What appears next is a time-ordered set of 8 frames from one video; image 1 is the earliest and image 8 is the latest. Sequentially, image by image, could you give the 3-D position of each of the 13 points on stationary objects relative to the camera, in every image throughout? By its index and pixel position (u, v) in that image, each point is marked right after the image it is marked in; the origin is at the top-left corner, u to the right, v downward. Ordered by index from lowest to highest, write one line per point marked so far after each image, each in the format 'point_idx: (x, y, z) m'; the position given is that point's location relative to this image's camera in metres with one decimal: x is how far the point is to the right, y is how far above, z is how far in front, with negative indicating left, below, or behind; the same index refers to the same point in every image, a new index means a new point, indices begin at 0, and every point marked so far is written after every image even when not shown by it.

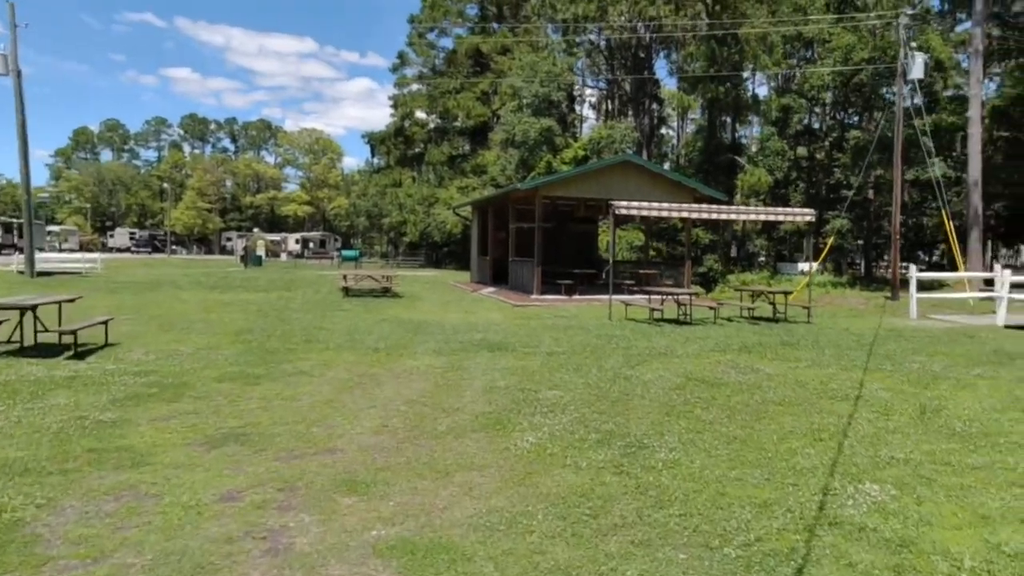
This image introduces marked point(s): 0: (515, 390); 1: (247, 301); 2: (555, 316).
0: (0.0, -0.8, +7.1) m
1: (-4.8, -0.2, +18.4) m
2: (+0.6, -0.4, +14.0) m
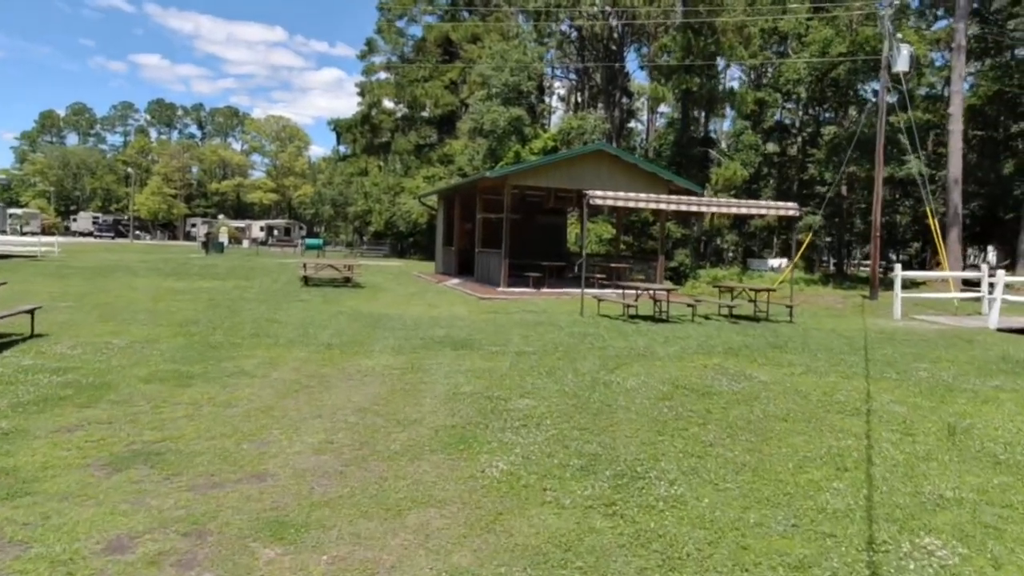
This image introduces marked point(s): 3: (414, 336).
0: (-0.2, -0.7, +6.3) m
1: (-5.4, 0.0, +17.5) m
2: (+0.2, -0.3, +13.2) m
3: (-1.0, -0.5, +10.3) m
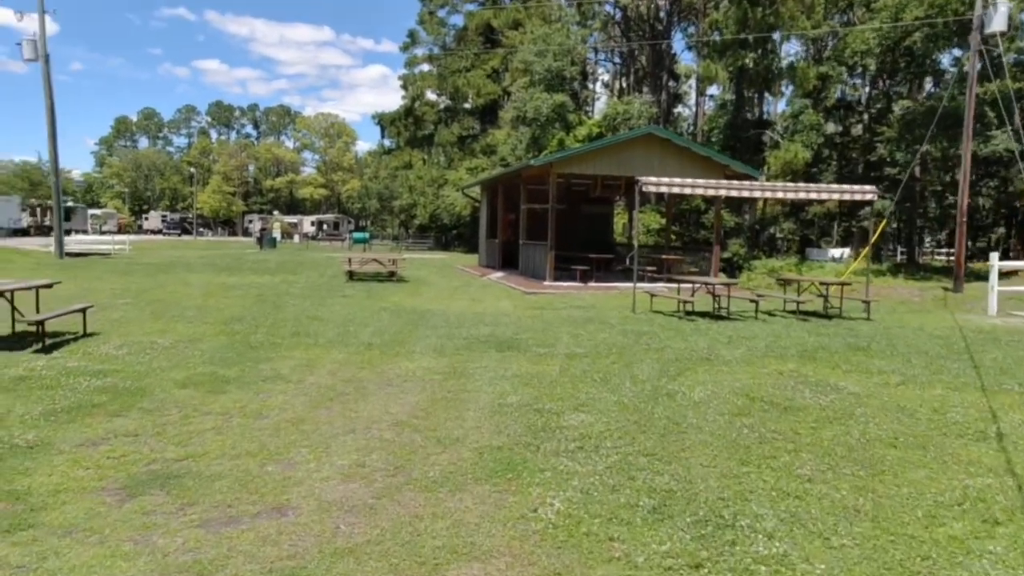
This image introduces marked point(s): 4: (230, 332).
0: (+0.1, -0.7, +5.6) m
1: (-4.6, +0.1, +16.9) m
2: (+0.8, -0.2, +12.4) m
3: (-0.6, -0.5, +9.6) m
4: (-3.0, -0.5, +10.3) m
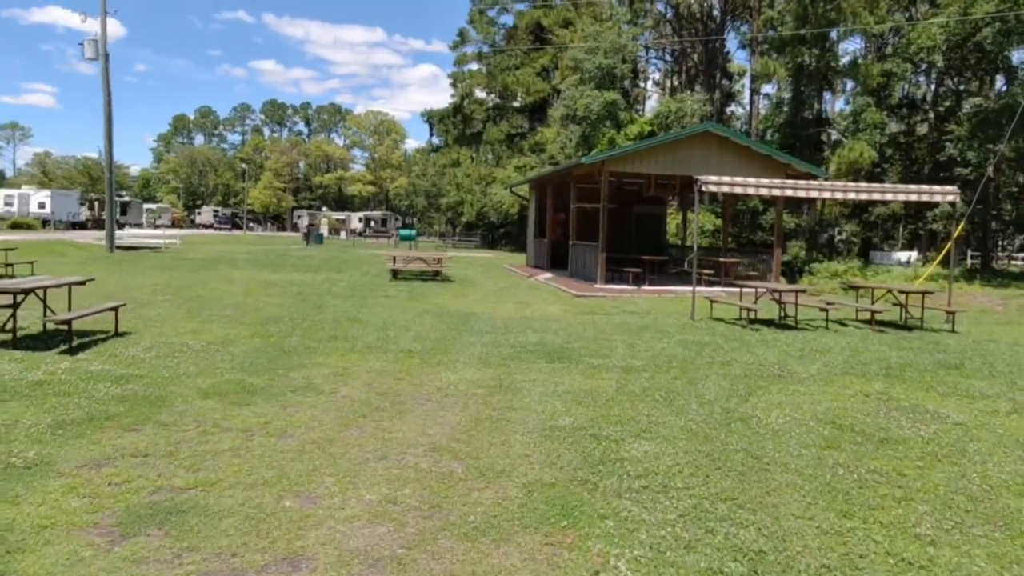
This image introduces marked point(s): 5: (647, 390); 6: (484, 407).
0: (+0.4, -0.8, +4.9) m
1: (-3.8, +0.1, +16.5) m
2: (+1.4, -0.3, +11.8) m
3: (-0.1, -0.5, +9.0) m
4: (-2.5, -0.5, +9.9) m
5: (+0.9, -0.7, +6.3) m
6: (-0.2, -0.7, +6.0) m
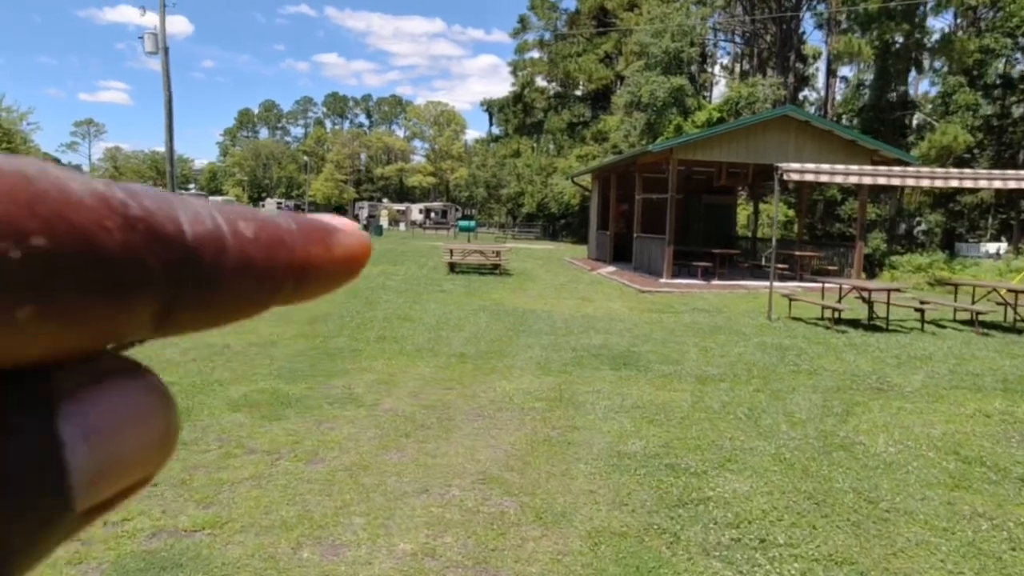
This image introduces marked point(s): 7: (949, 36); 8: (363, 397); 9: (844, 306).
0: (+0.7, -0.8, +4.2) m
1: (-2.8, +0.2, +16.0) m
2: (+2.1, -0.3, +11.0) m
3: (+0.4, -0.5, +8.3) m
4: (-1.9, -0.4, +9.3) m
5: (+1.2, -0.7, +5.6) m
6: (+0.2, -0.8, +5.3) m
7: (+8.9, +5.1, +19.9) m
8: (-1.0, -0.7, +6.3) m
9: (+3.1, -0.2, +9.0) m
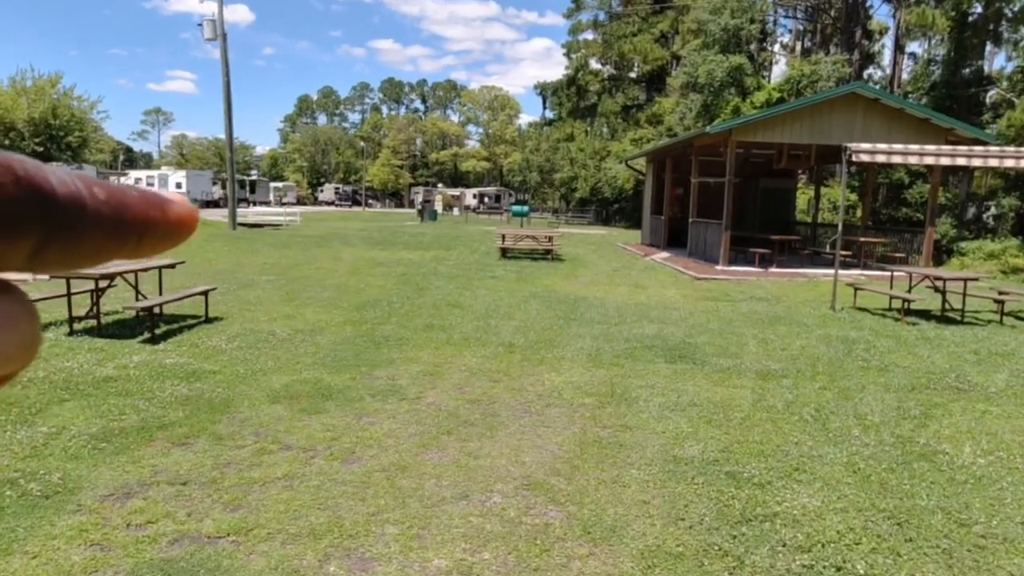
0: (+0.9, -0.8, +3.9) m
1: (-1.9, +0.4, +15.8) m
2: (+2.7, -0.1, +10.5) m
3: (+0.9, -0.4, +8.0) m
4: (-1.5, -0.3, +9.1) m
5: (+1.5, -0.6, +5.2) m
6: (+0.4, -0.7, +5.0) m
7: (+9.9, +5.3, +19.0) m
8: (-0.7, -0.6, +6.0) m
9: (+3.5, -0.1, +8.4) m
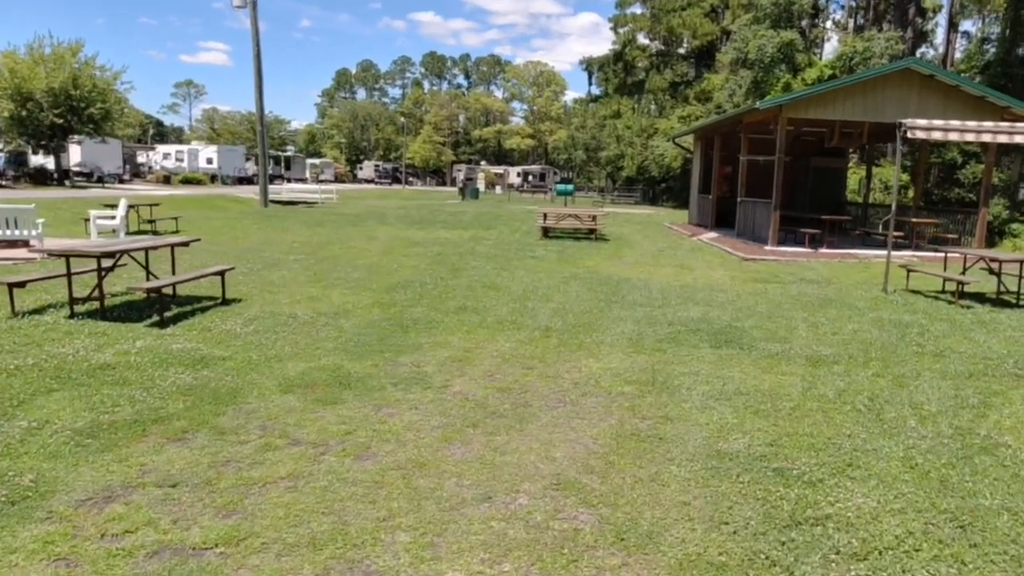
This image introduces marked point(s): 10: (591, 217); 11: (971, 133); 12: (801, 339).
0: (+1.0, -0.7, +3.5) m
1: (-1.2, +0.8, +15.6) m
2: (+3.1, +0.1, +10.1) m
3: (+1.2, -0.2, +7.6) m
4: (-1.1, -0.1, +8.8) m
5: (+1.7, -0.5, +4.8) m
6: (+0.6, -0.6, +4.7) m
7: (+10.8, +5.6, +18.1) m
8: (-0.5, -0.5, +5.7) m
9: (+3.9, +0.1, +7.9) m
10: (+1.4, +1.3, +17.0) m
11: (+4.7, +1.6, +10.1) m
12: (+2.0, -0.3, +6.5) m
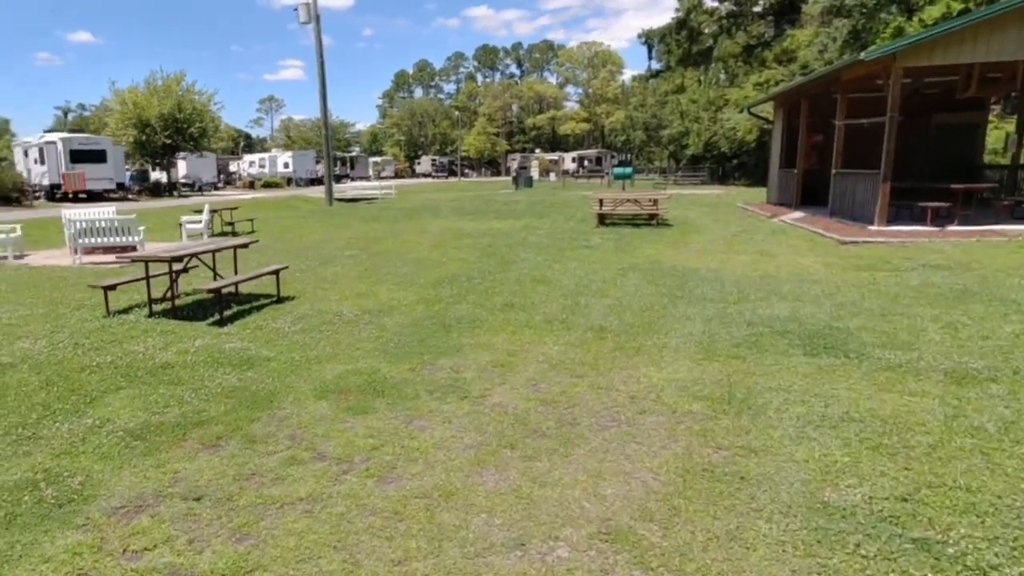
0: (+1.0, -0.7, +2.5) m
1: (-0.4, +0.7, +14.7) m
2: (+3.6, 0.0, +8.9) m
3: (+1.5, -0.3, +6.6) m
4: (-0.7, -0.1, +8.0) m
5: (+1.8, -0.5, +3.8) m
6: (+0.7, -0.6, +3.7) m
7: (+11.9, +5.4, +16.5) m
8: (-0.2, -0.5, +4.8) m
9: (+4.2, 0.0, +6.8) m
10: (+2.4, +1.1, +16.0) m
11: (+5.2, +1.5, +8.9) m
12: (+2.2, -0.4, +5.4) m
